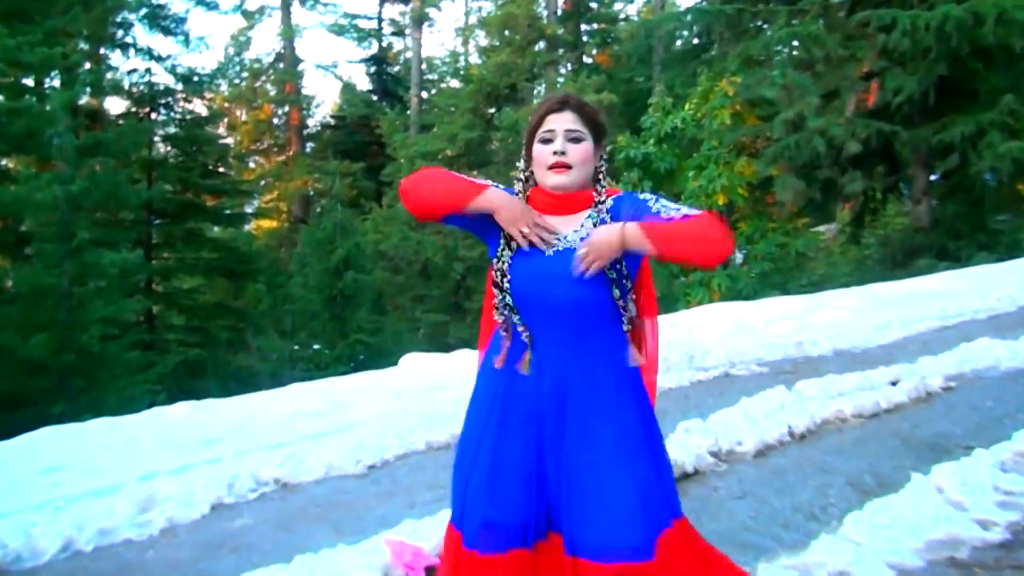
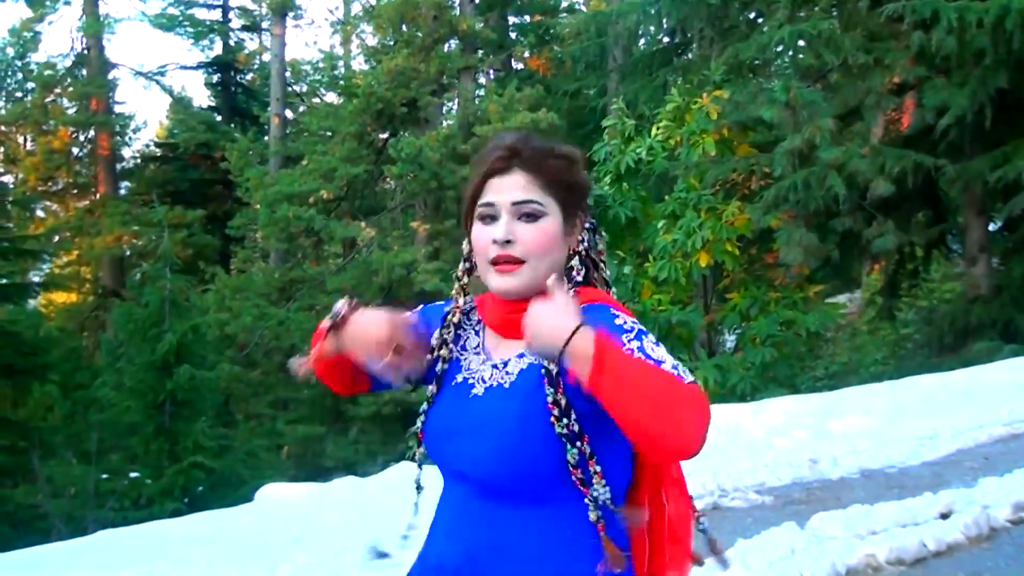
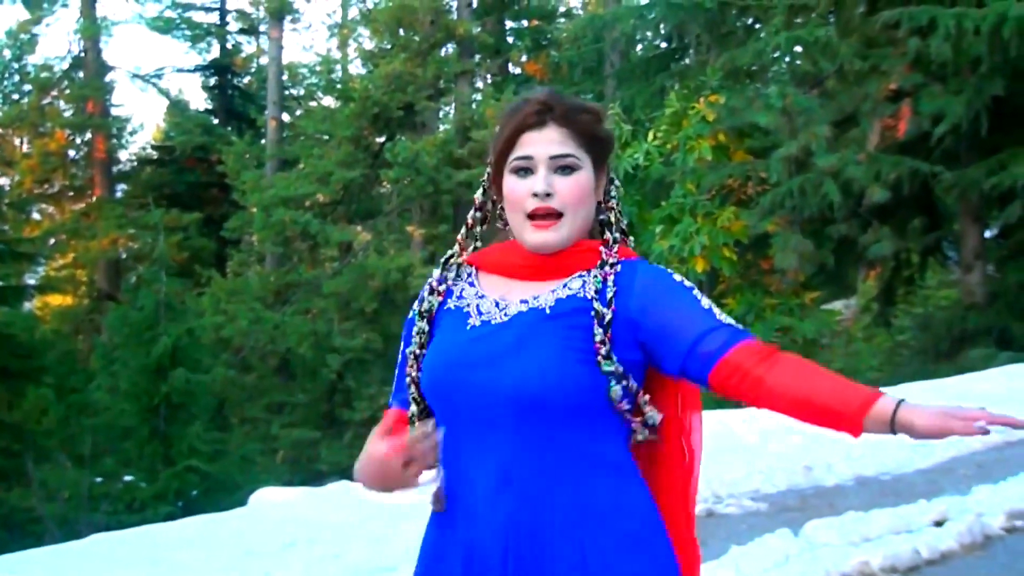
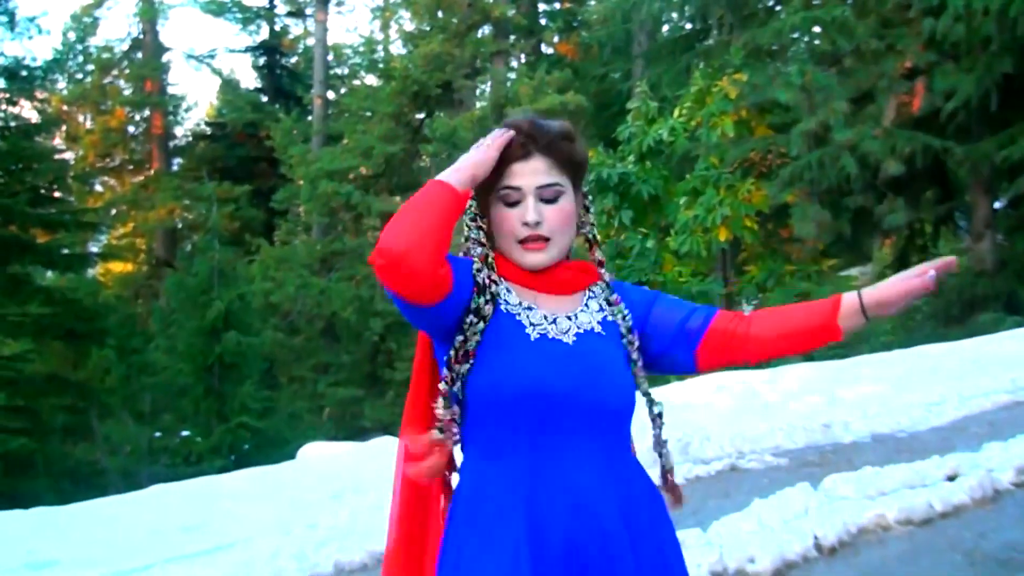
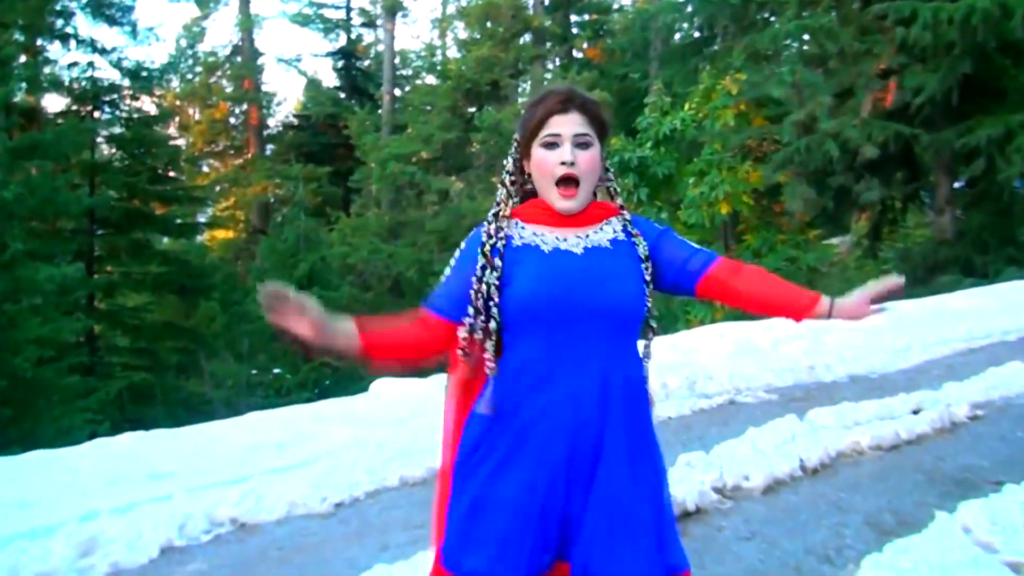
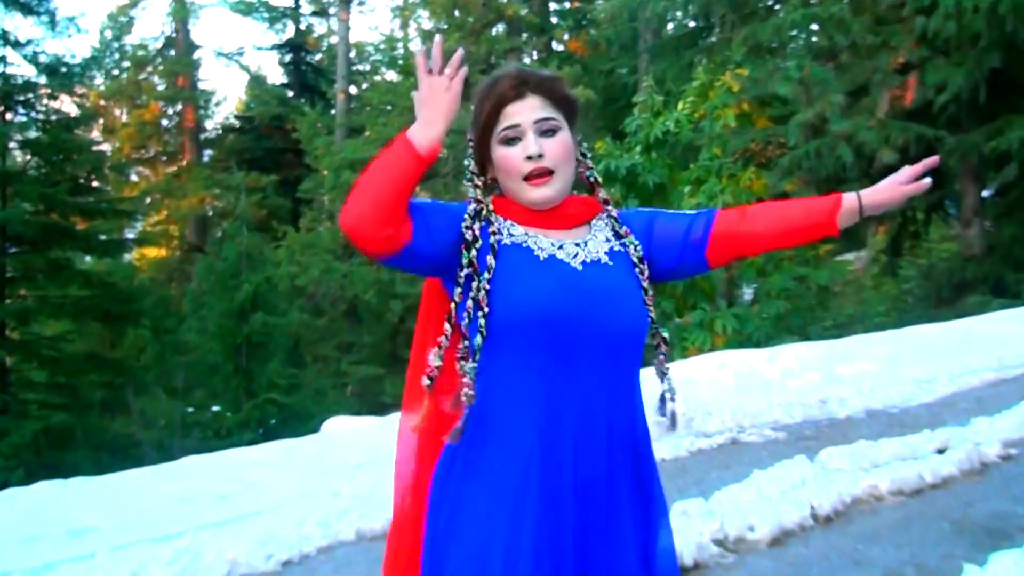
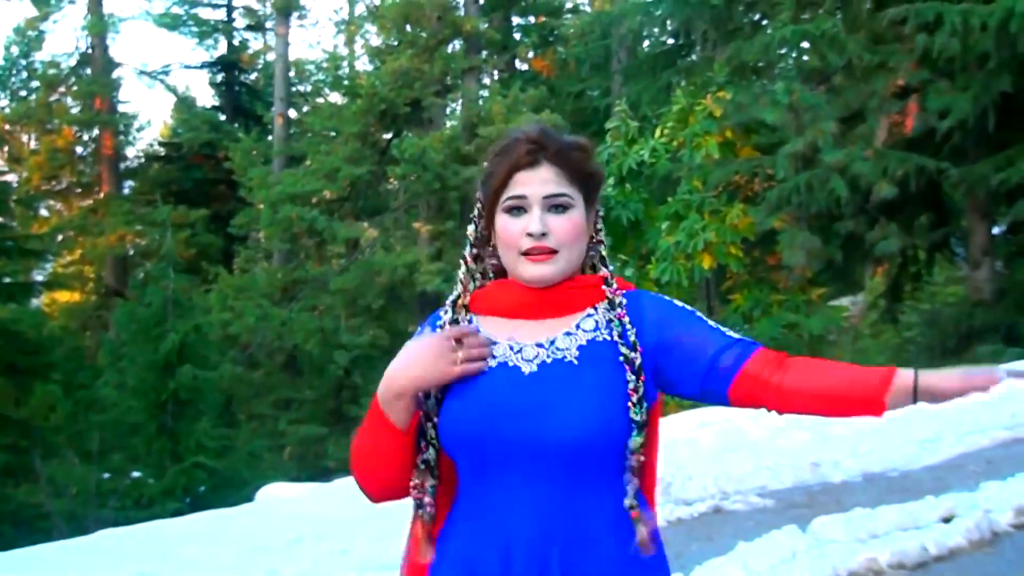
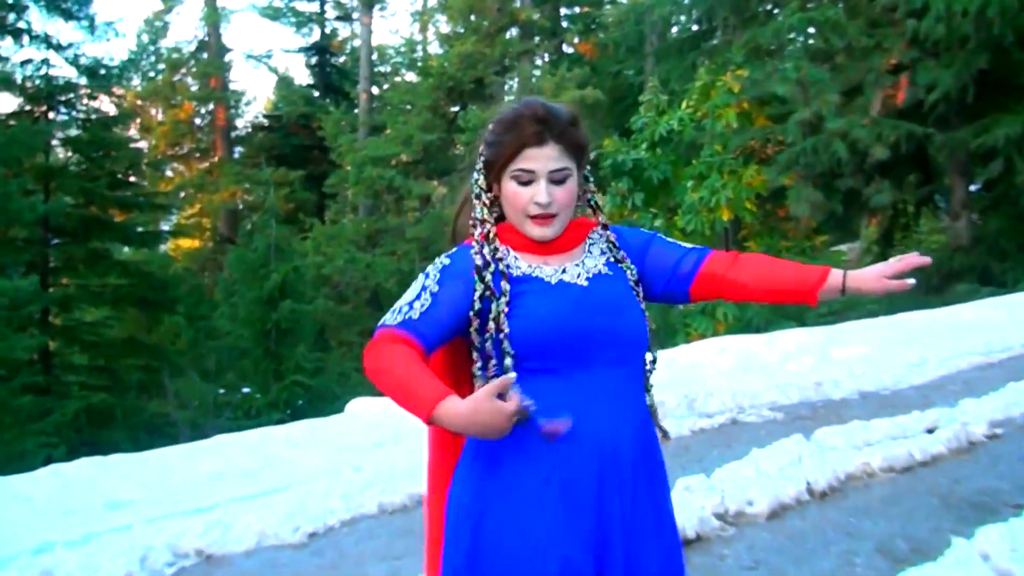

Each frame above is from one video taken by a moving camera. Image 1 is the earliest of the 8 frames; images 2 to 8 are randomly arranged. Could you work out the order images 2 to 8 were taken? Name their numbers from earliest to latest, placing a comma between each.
5, 8, 6, 4, 7, 3, 2
